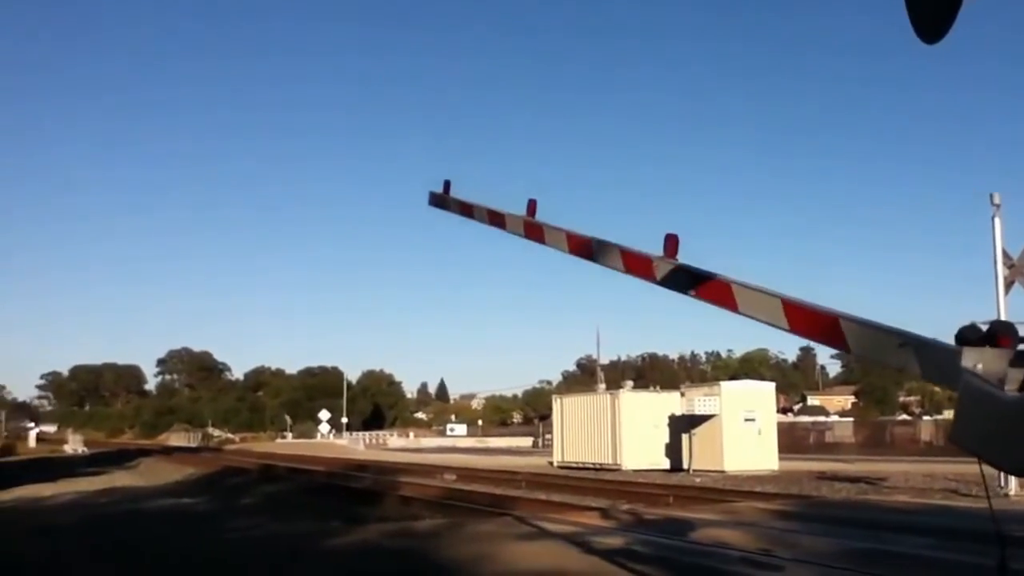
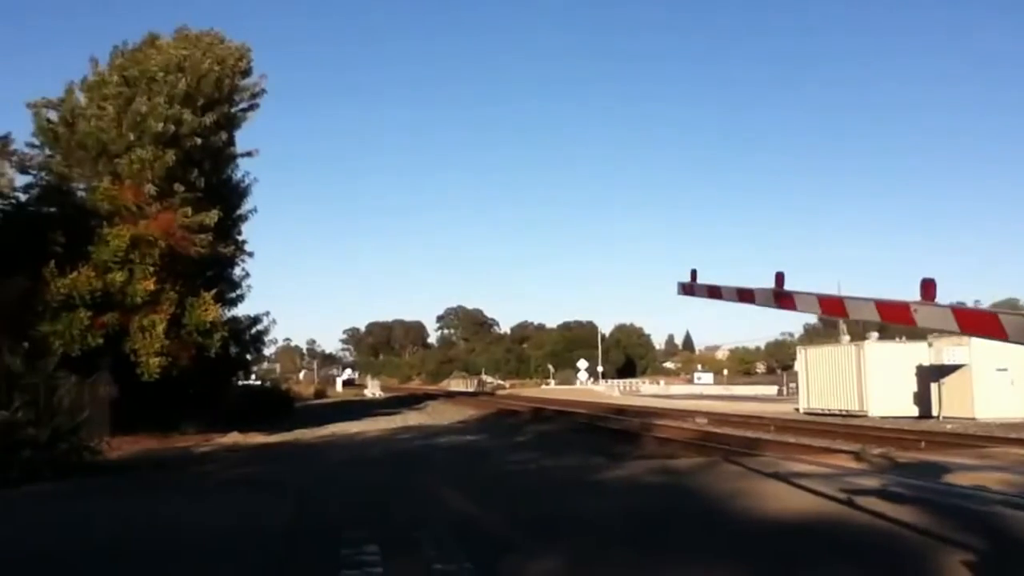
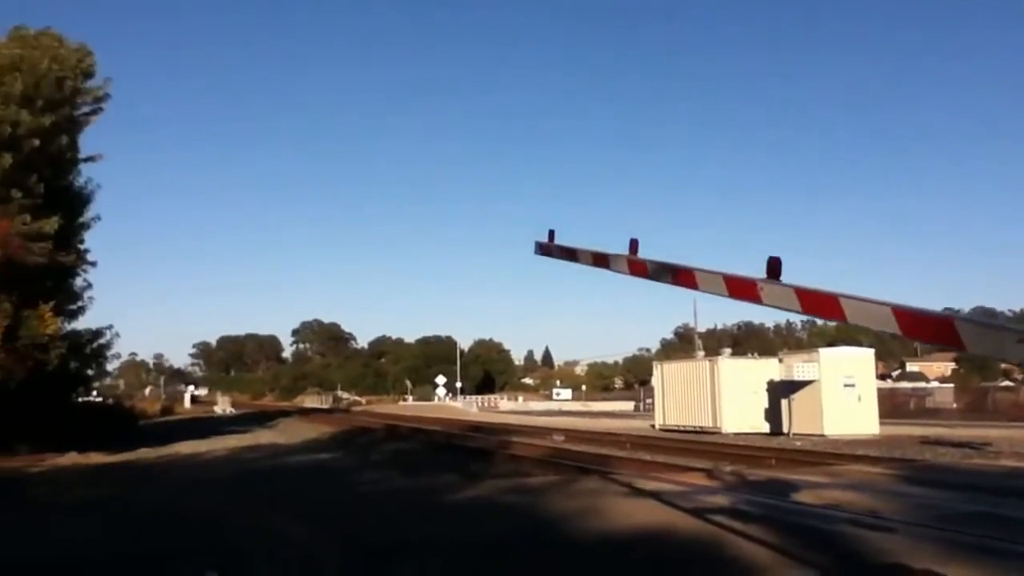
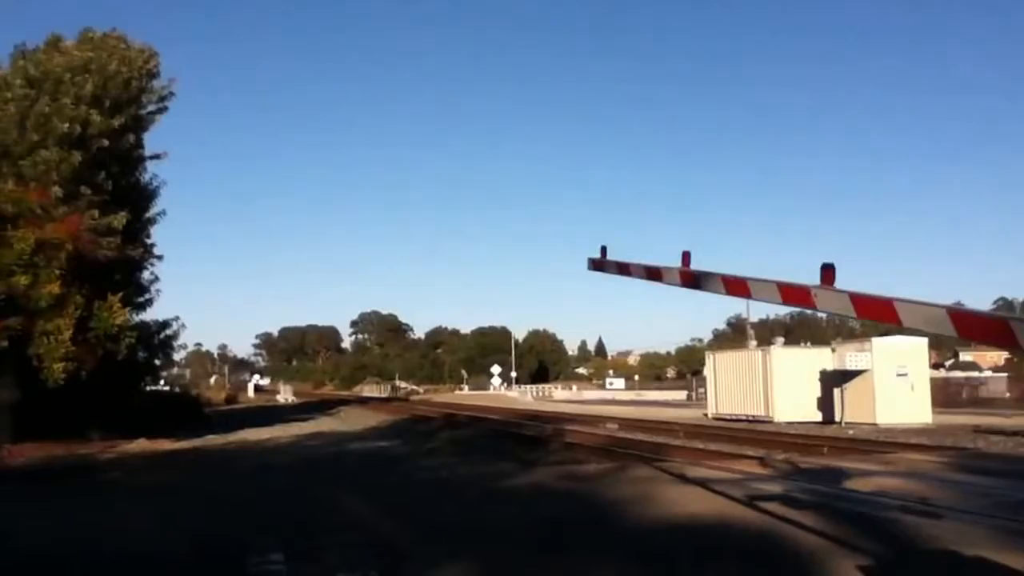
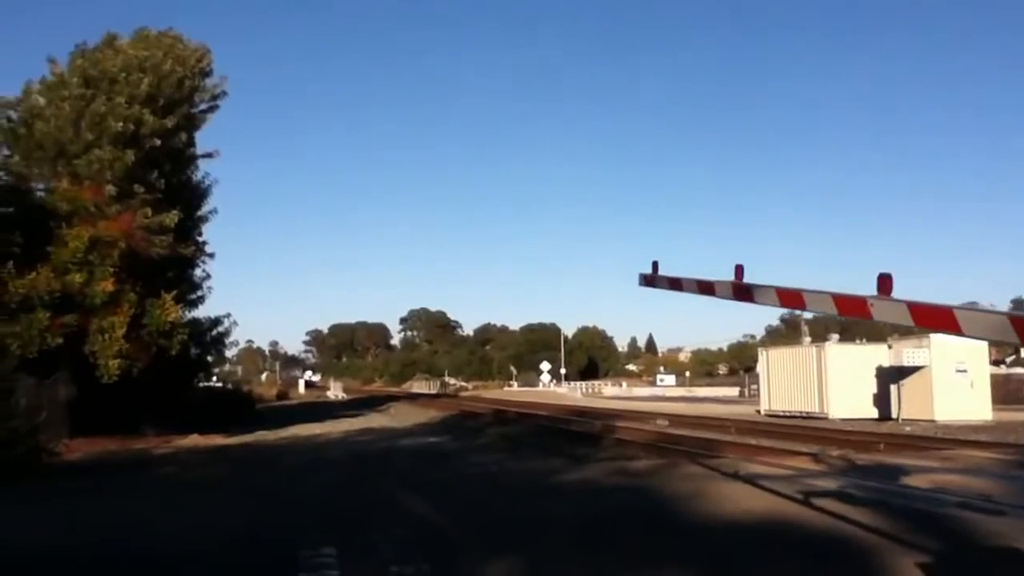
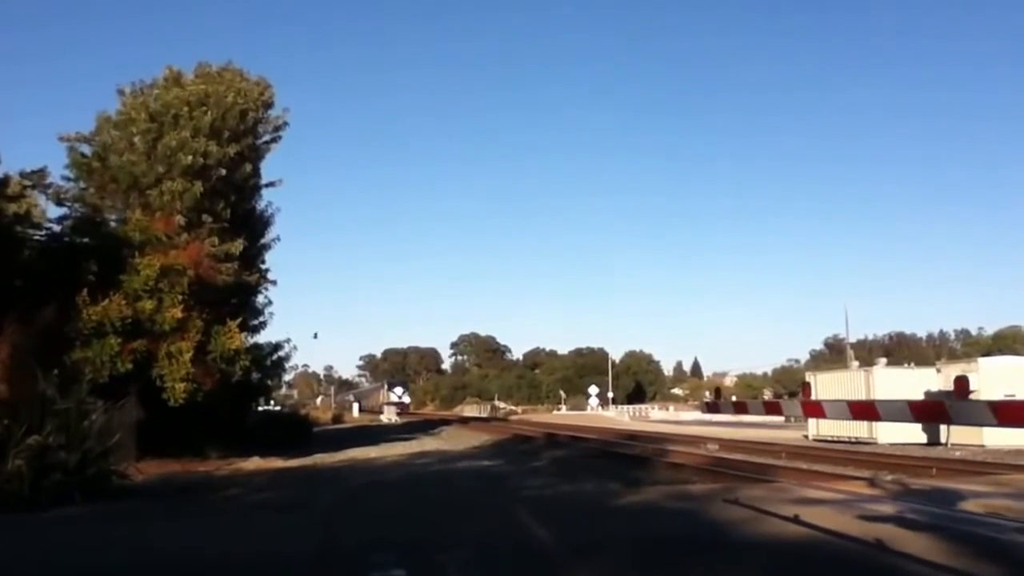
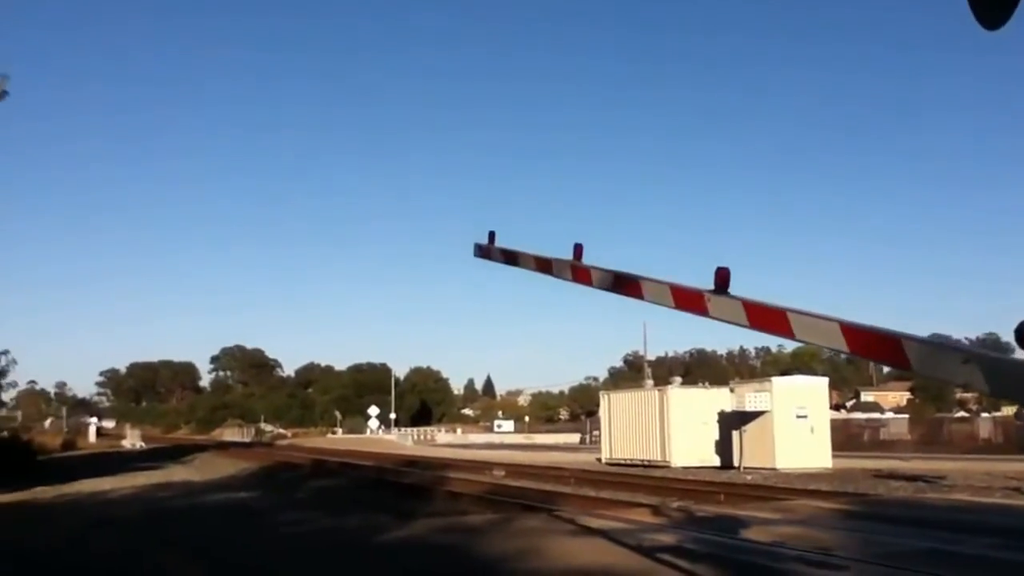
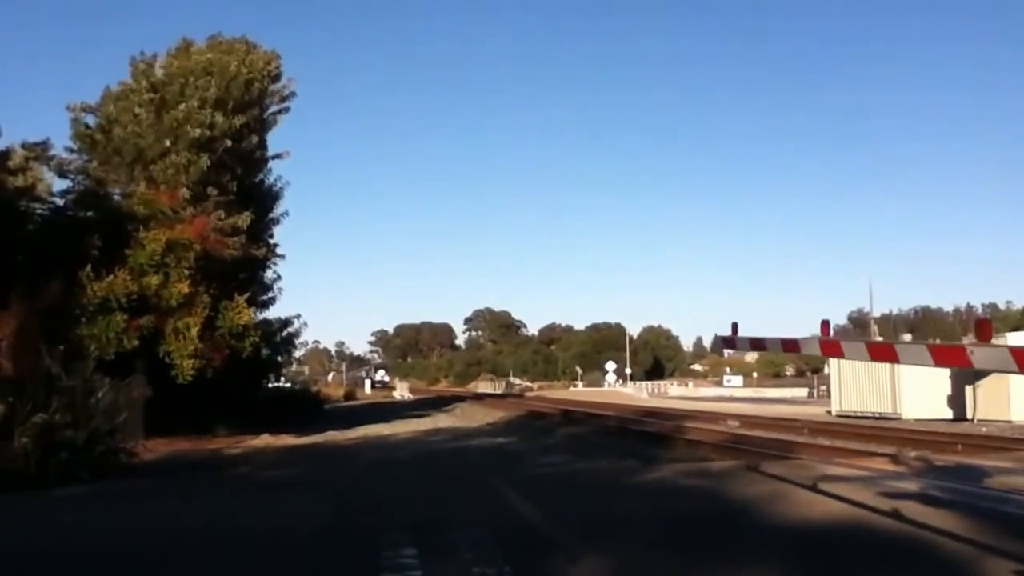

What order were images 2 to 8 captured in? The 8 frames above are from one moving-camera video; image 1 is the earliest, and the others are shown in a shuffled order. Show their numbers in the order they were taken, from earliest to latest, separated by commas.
7, 3, 4, 5, 2, 8, 6
